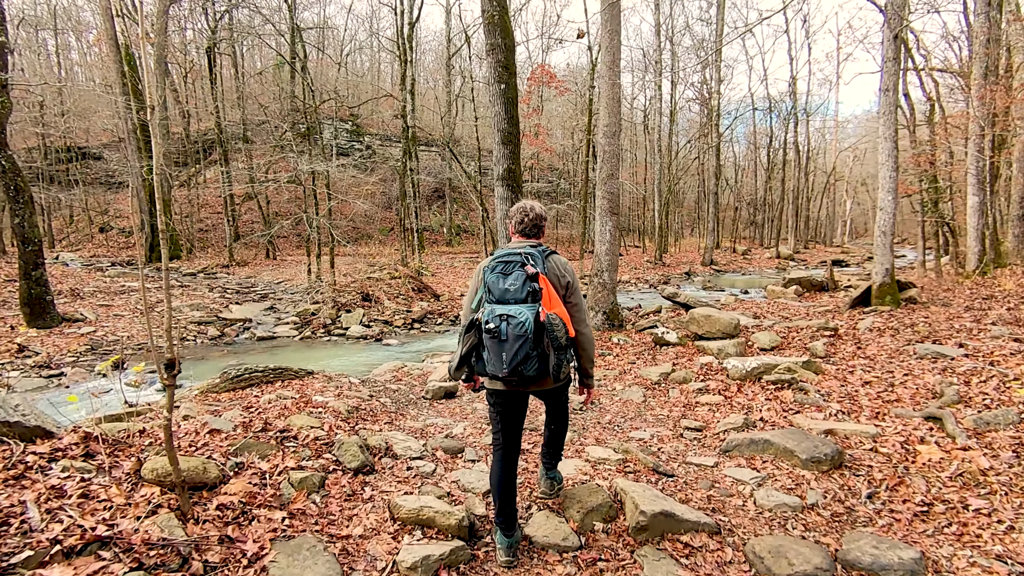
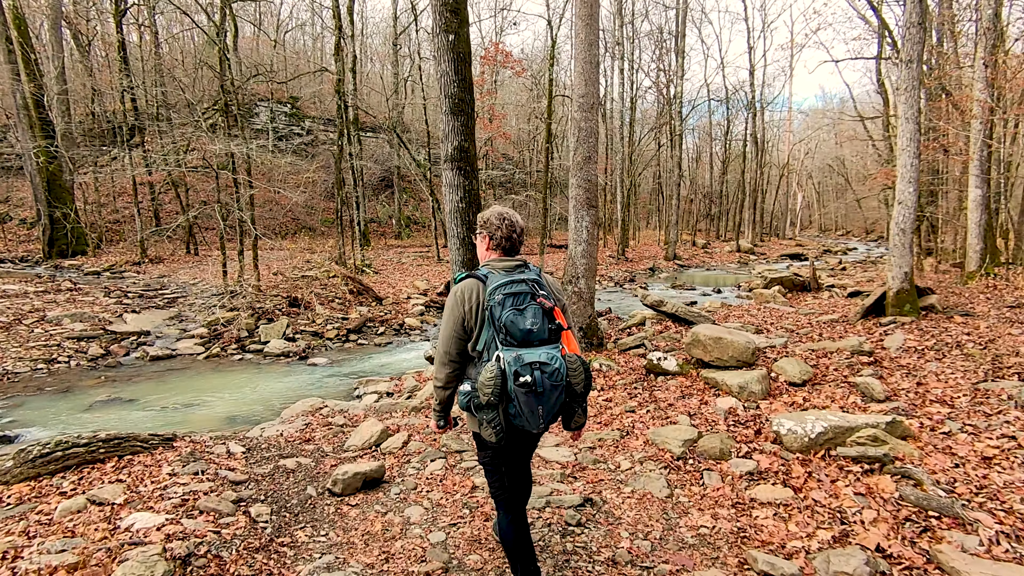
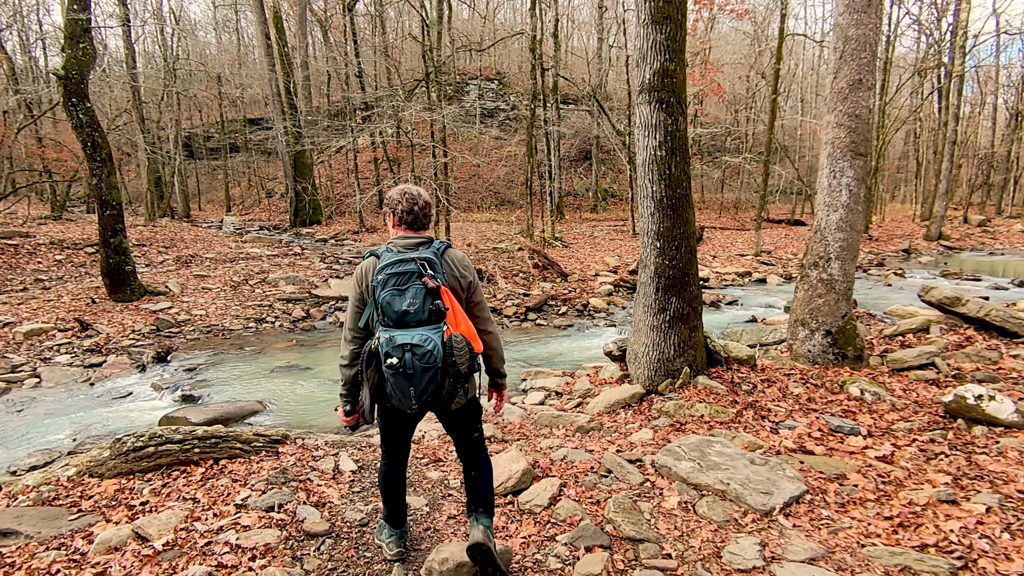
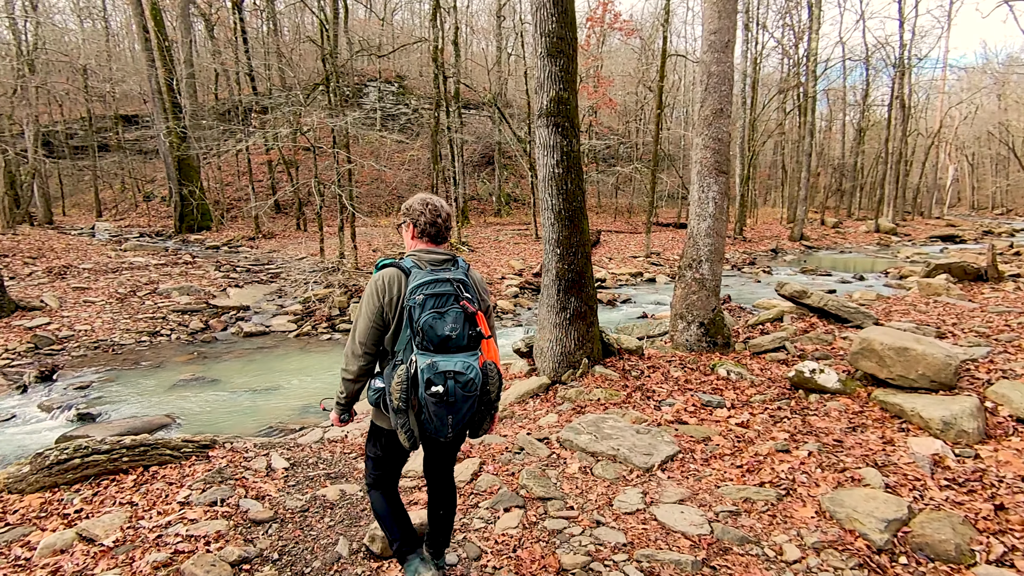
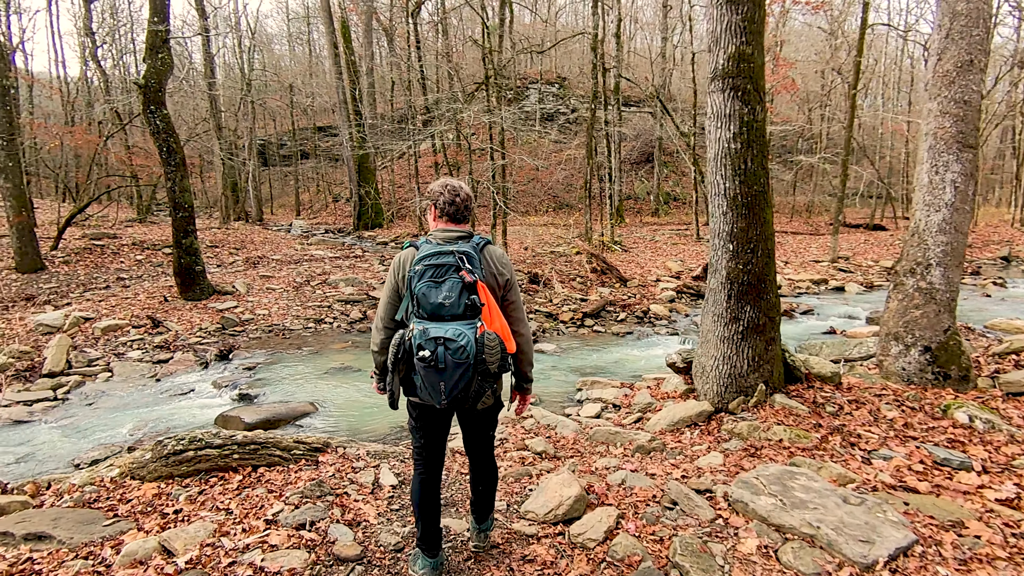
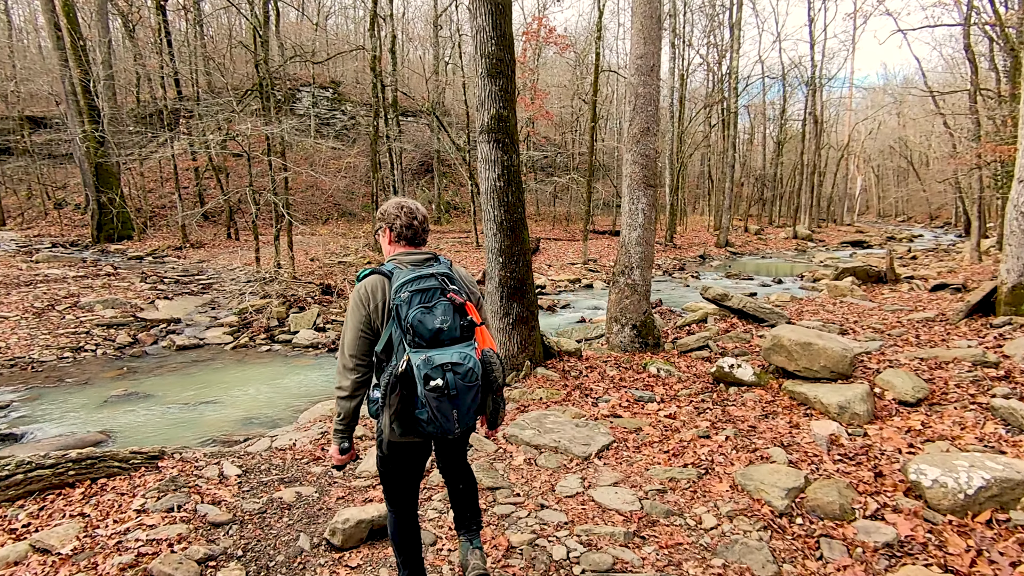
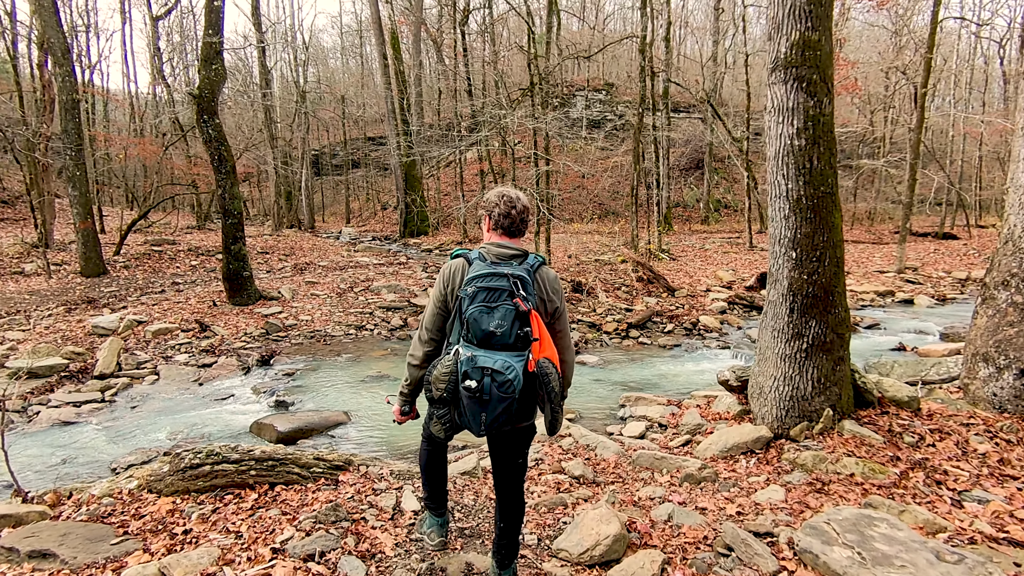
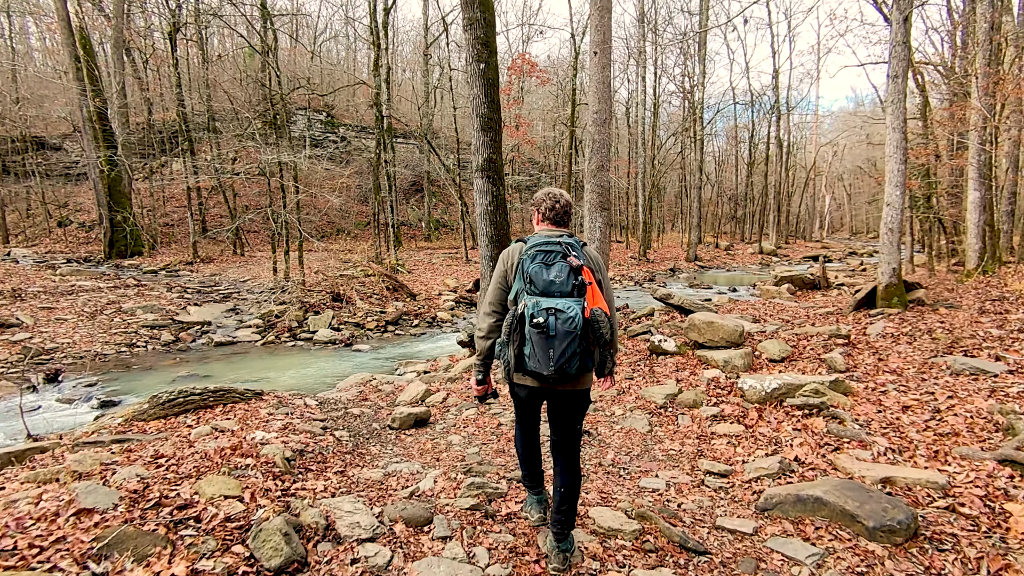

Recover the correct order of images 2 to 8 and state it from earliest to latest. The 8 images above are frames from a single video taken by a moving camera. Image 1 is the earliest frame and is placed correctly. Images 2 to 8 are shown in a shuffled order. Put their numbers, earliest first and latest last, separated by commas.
8, 2, 6, 4, 3, 5, 7
